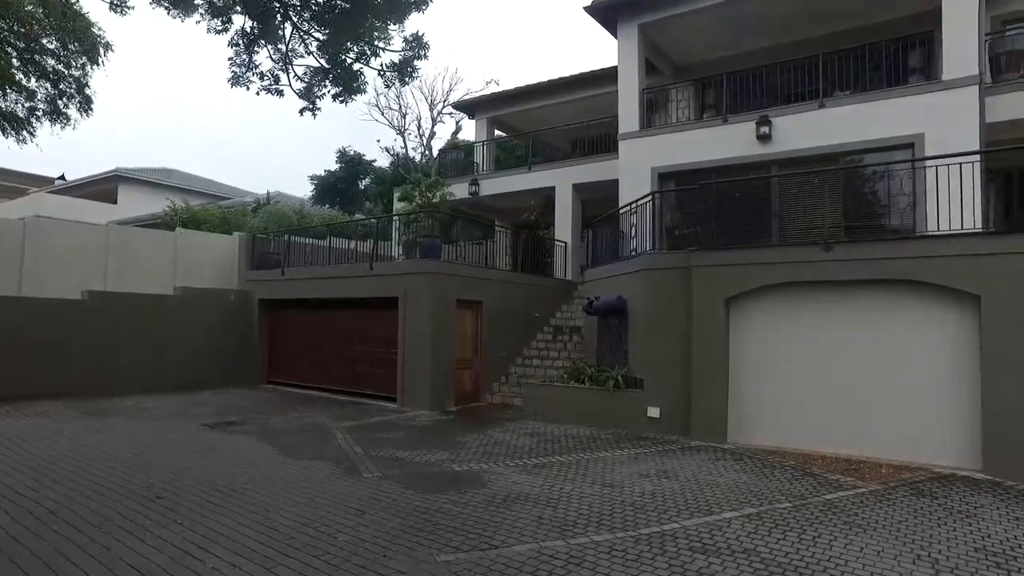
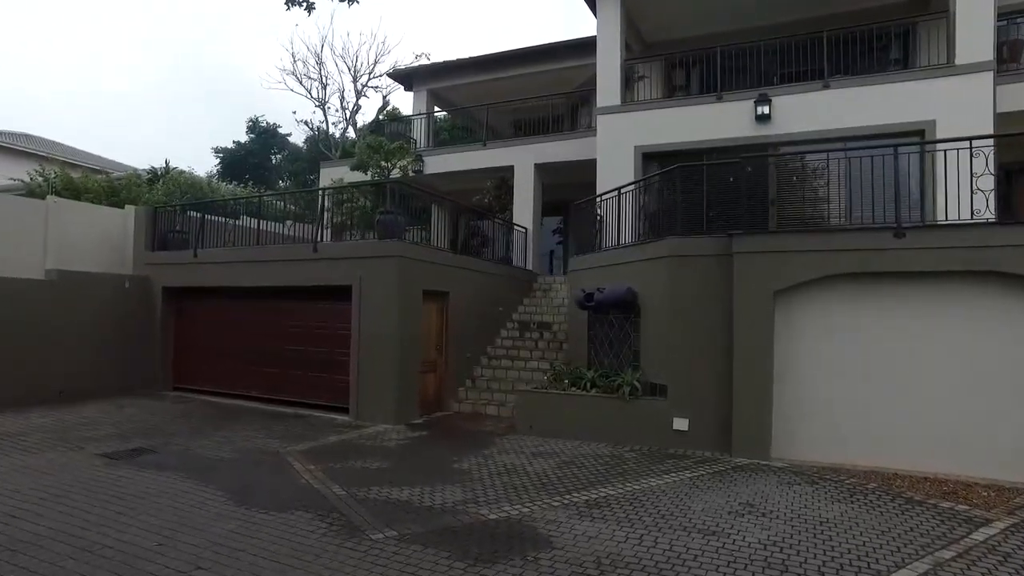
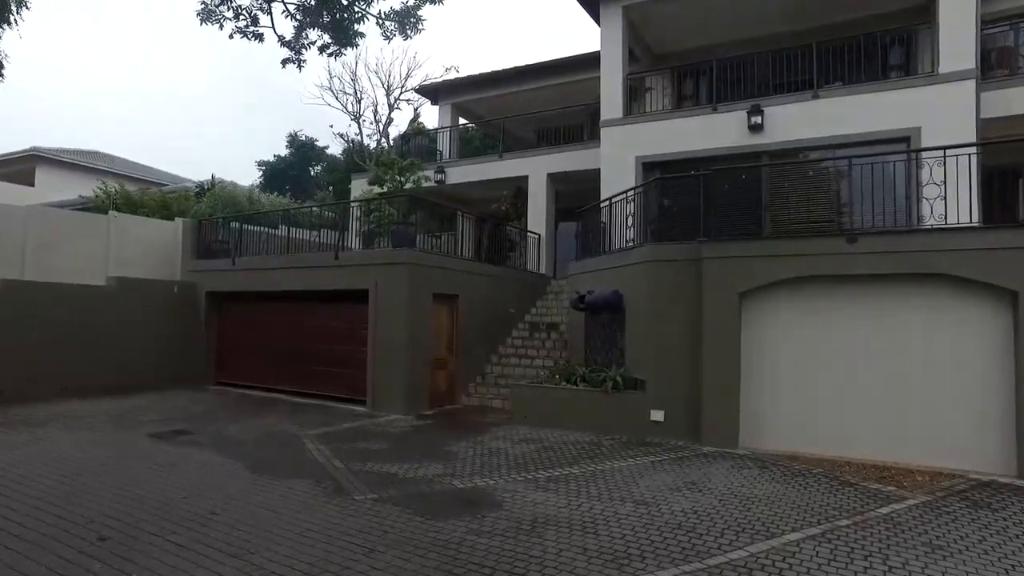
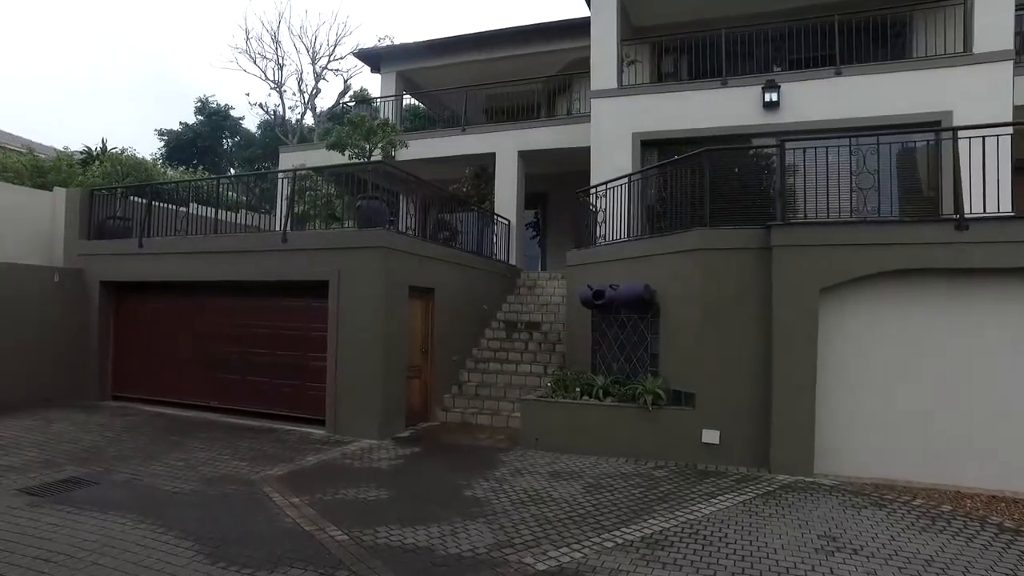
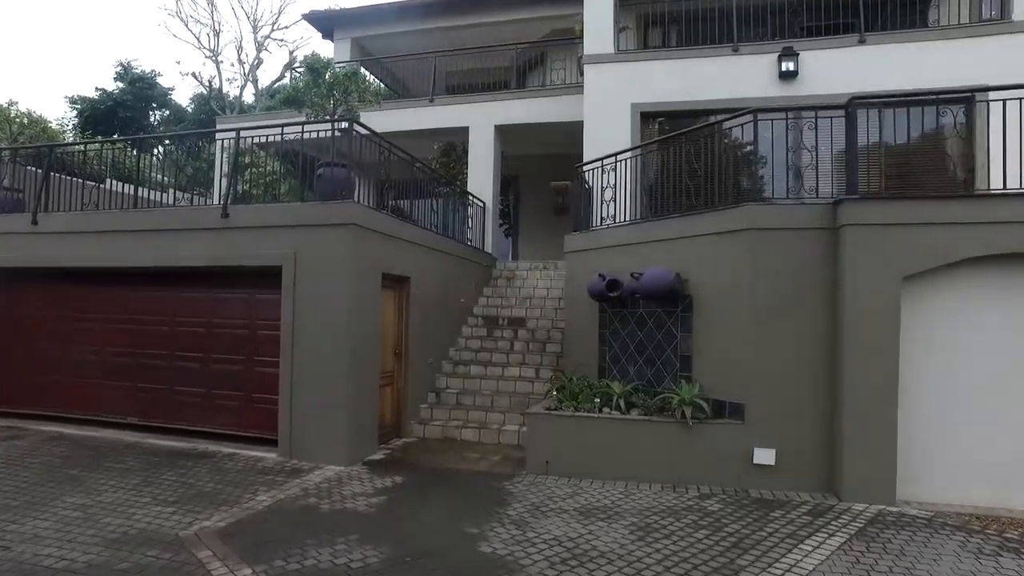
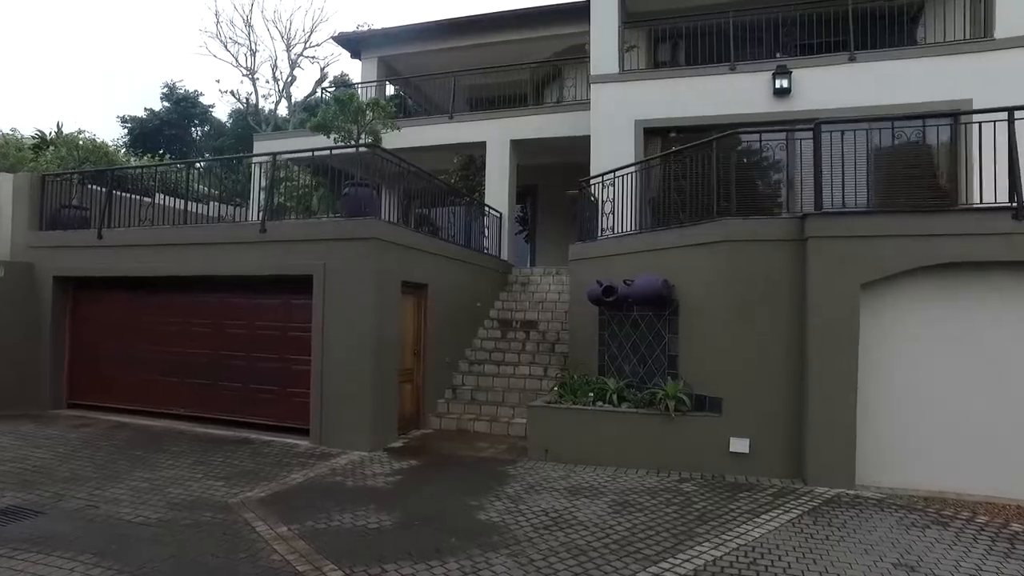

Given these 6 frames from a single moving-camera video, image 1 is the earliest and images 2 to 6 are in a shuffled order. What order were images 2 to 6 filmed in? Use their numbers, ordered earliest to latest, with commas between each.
3, 2, 4, 6, 5
